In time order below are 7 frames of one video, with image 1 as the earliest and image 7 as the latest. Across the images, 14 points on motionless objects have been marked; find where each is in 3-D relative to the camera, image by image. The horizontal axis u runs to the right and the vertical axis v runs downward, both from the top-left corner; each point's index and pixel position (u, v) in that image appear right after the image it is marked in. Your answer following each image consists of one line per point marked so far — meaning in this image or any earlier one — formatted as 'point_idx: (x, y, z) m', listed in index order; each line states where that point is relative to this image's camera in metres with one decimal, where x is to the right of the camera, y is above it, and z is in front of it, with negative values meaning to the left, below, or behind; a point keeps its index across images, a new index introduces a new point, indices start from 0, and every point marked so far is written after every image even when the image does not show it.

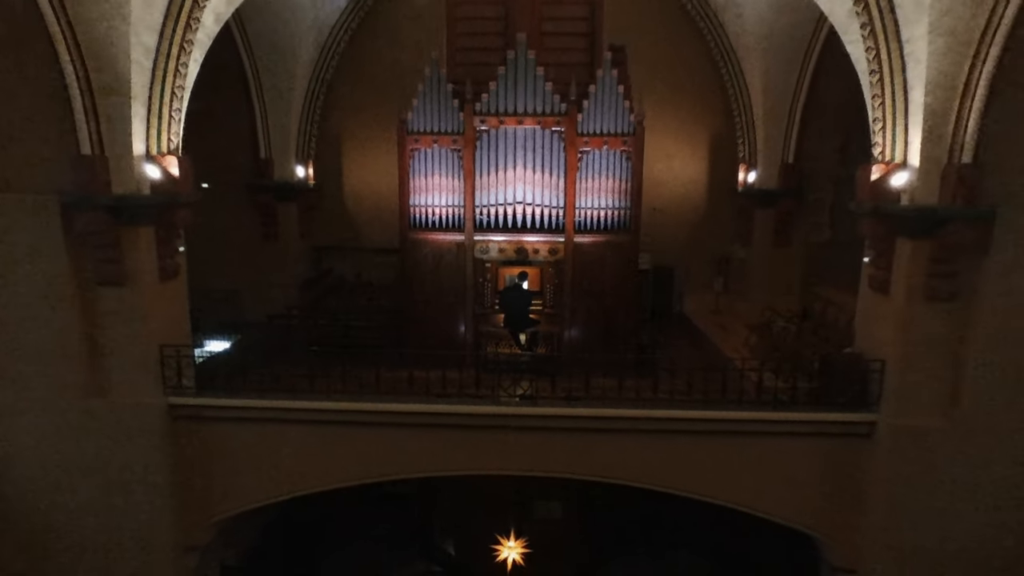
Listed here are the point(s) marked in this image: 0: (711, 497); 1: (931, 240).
0: (+1.9, -2.0, +6.1) m
1: (+3.5, +0.4, +5.3) m
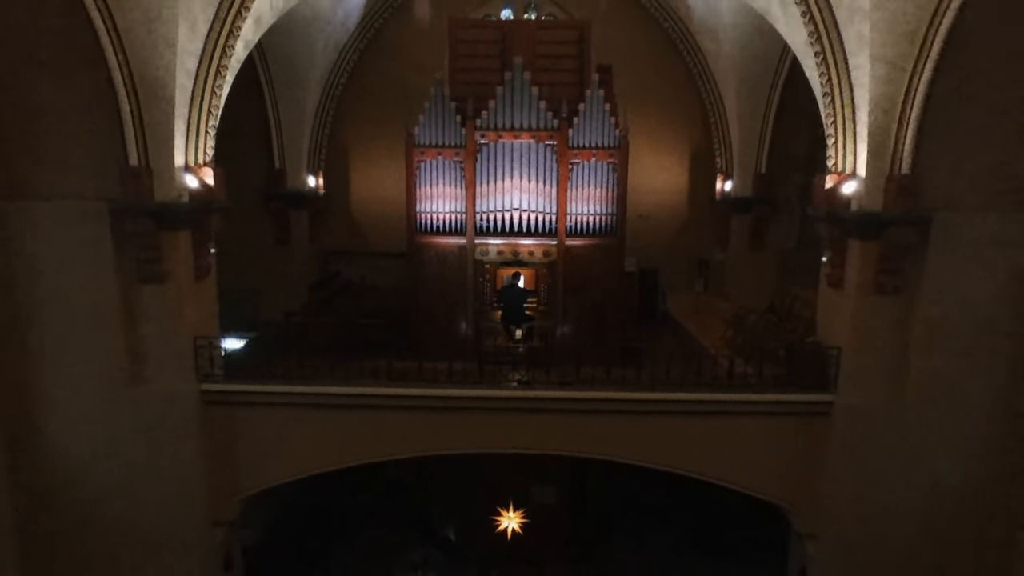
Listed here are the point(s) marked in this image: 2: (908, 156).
0: (+1.9, -2.0, +6.8) m
1: (+3.5, +0.5, +6.1) m
2: (+3.6, +1.2, +5.7) m
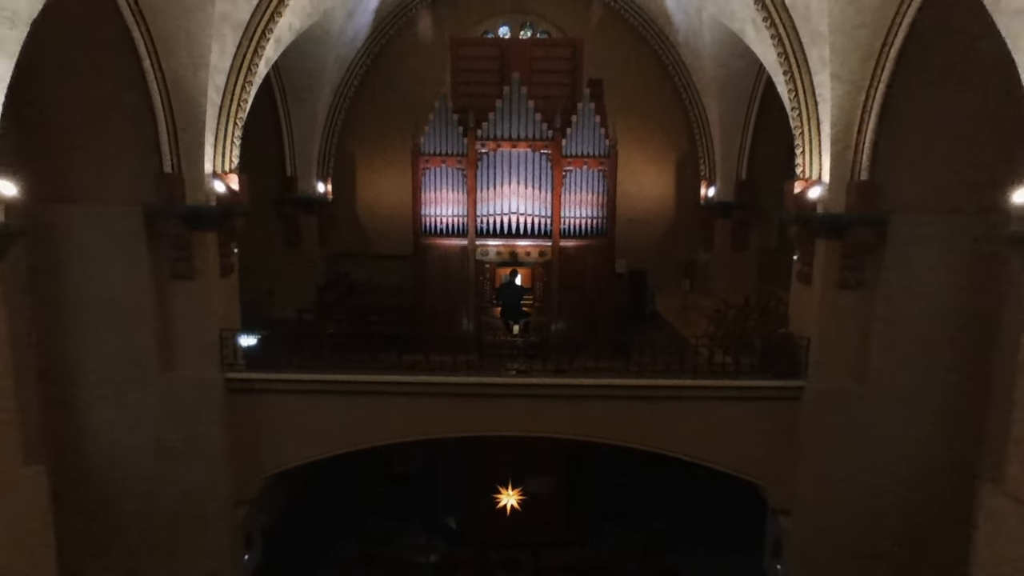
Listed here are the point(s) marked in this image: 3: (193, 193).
0: (+1.9, -1.9, +7.4) m
1: (+3.5, +0.5, +6.7) m
2: (+3.6, +1.3, +6.4) m
3: (-3.4, +1.0, +6.7) m
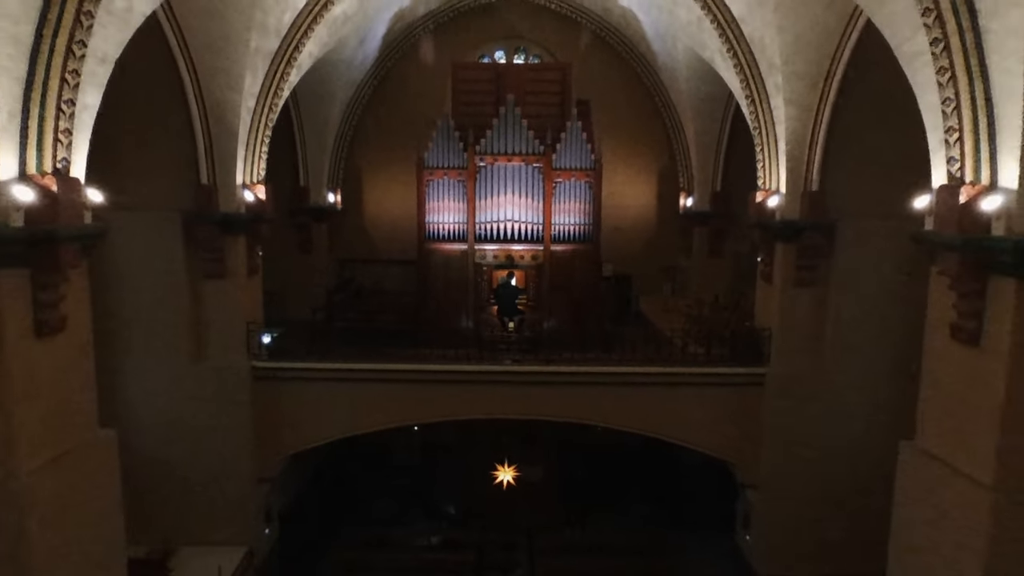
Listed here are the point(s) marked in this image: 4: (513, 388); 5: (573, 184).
0: (+1.8, -1.9, +8.3) m
1: (+3.5, +0.5, +7.7) m
2: (+3.5, +1.3, +7.4) m
3: (-3.4, +1.0, +7.6) m
4: (0.0, -1.3, +8.3) m
5: (+1.0, +1.6, +9.9) m
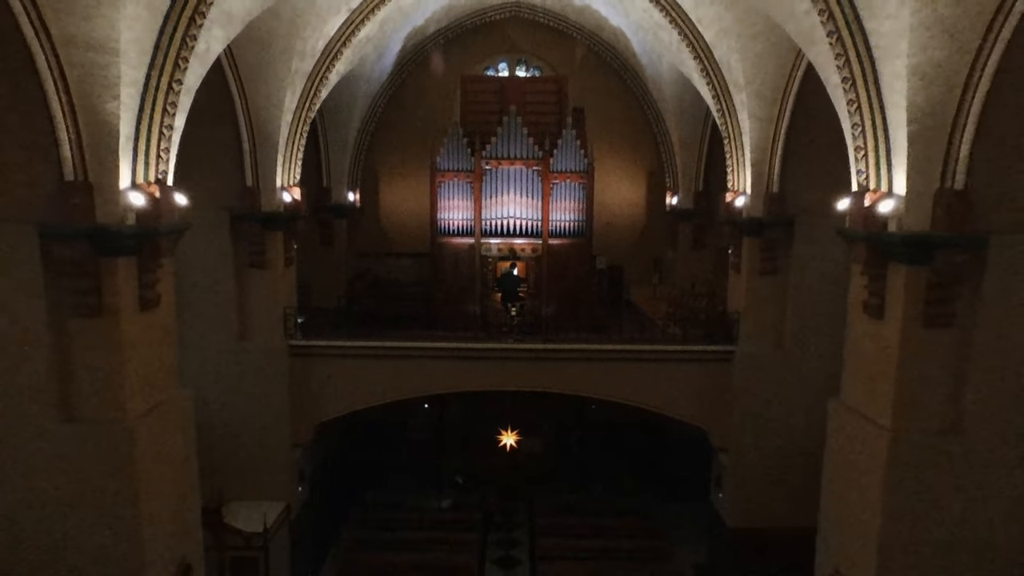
0: (+1.9, -1.7, +9.5) m
1: (+3.5, +0.7, +8.9) m
2: (+3.6, +1.5, +8.6) m
3: (-3.4, +1.2, +8.9) m
4: (0.0, -1.1, +9.5) m
5: (+1.0, +1.8, +11.1) m
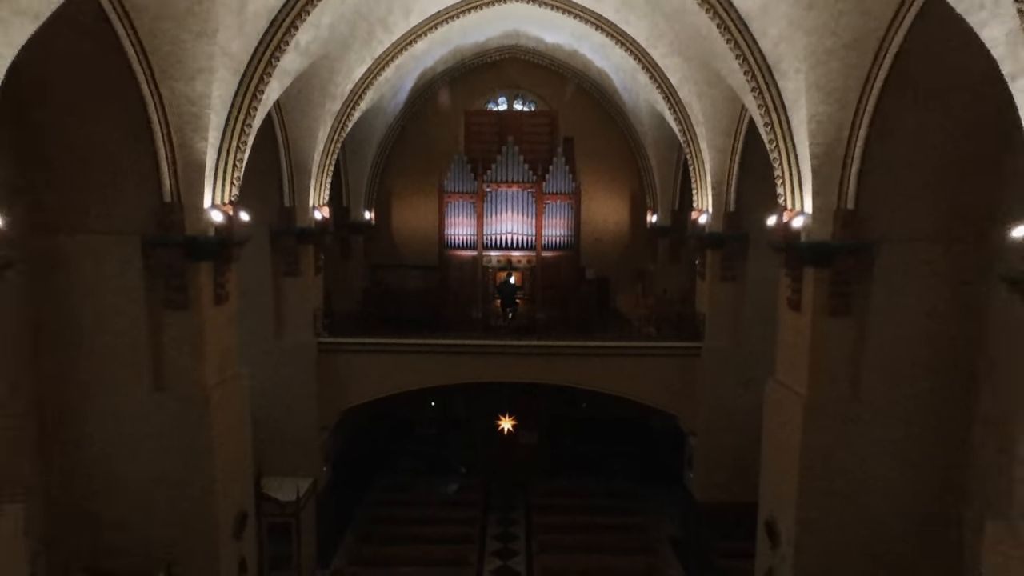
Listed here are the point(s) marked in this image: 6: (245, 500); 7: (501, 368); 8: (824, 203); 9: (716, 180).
0: (+1.8, -1.8, +11.0) m
1: (+3.4, +0.6, +10.4) m
2: (+3.5, +1.4, +10.1) m
3: (-3.5, +1.1, +10.4) m
4: (0.0, -1.2, +11.0) m
5: (+0.9, +1.7, +12.7) m
6: (-3.3, -2.6, +7.9) m
7: (-0.2, -1.4, +11.0) m
8: (+3.3, +0.9, +6.8) m
9: (+3.3, +1.7, +10.2) m
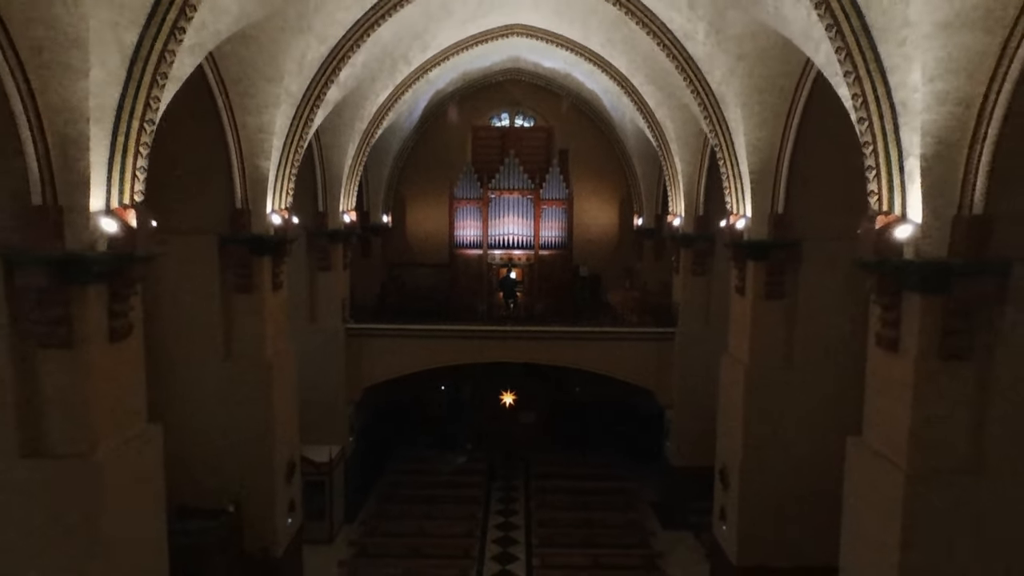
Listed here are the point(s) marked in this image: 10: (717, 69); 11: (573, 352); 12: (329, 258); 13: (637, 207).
0: (+1.8, -1.7, +12.7) m
1: (+3.5, +0.8, +12.2) m
2: (+3.5, +1.5, +11.9) m
3: (-3.4, +1.3, +12.2) m
4: (0.0, -1.1, +12.7) m
5: (+1.0, +1.8, +14.4) m
6: (-3.3, -2.5, +9.6) m
7: (-0.2, -1.3, +12.8) m
8: (+3.3, +1.1, +8.5) m
9: (+3.3, +1.9, +12.0) m
10: (+2.7, +2.9, +8.3) m
11: (+1.2, -1.3, +12.7) m
12: (-3.6, +0.6, +12.3) m
13: (+3.1, +2.0, +15.6) m
